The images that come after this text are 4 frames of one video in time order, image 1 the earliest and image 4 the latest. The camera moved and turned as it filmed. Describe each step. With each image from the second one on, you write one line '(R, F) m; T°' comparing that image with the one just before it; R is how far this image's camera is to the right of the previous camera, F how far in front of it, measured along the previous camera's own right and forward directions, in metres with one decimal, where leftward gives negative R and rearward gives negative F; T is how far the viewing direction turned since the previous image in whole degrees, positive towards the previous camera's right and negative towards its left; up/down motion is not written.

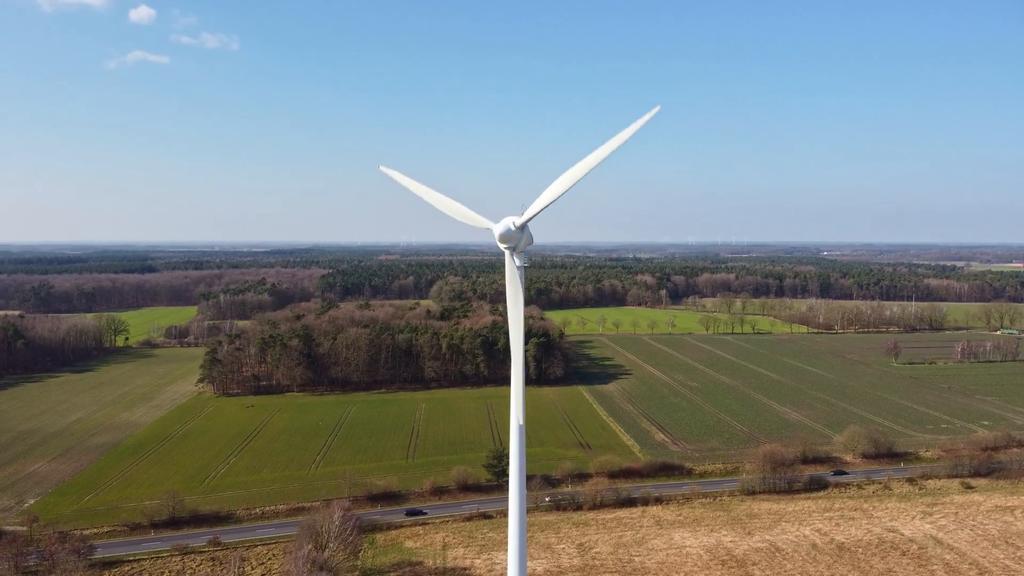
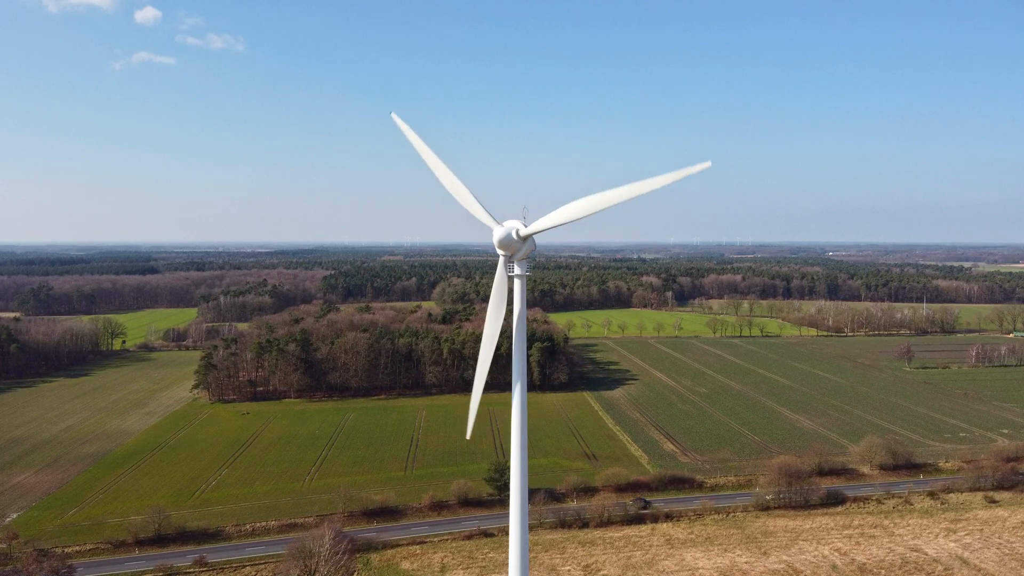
(0.0, +1.2) m; 0°
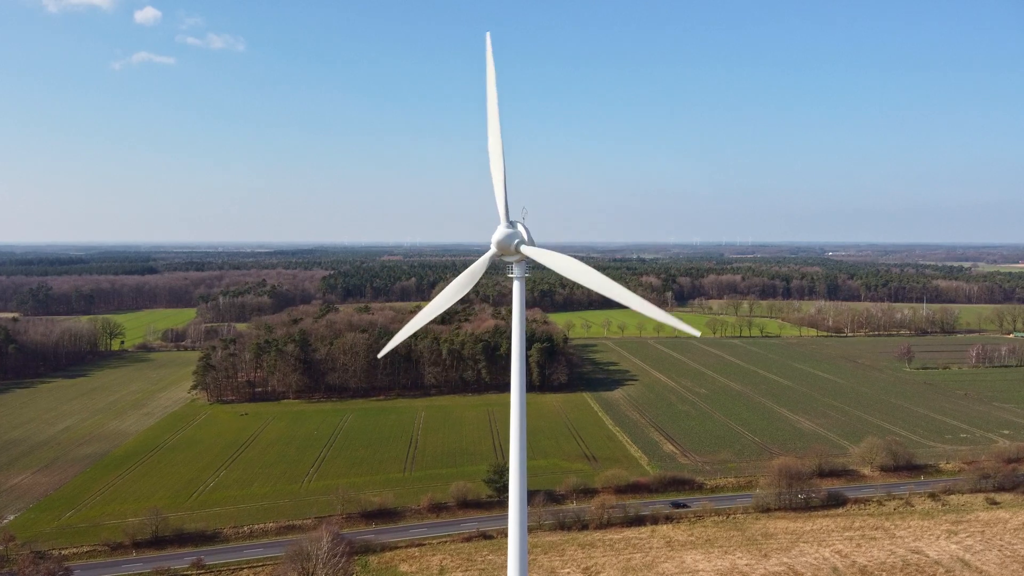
(0.0, +0.1) m; 0°
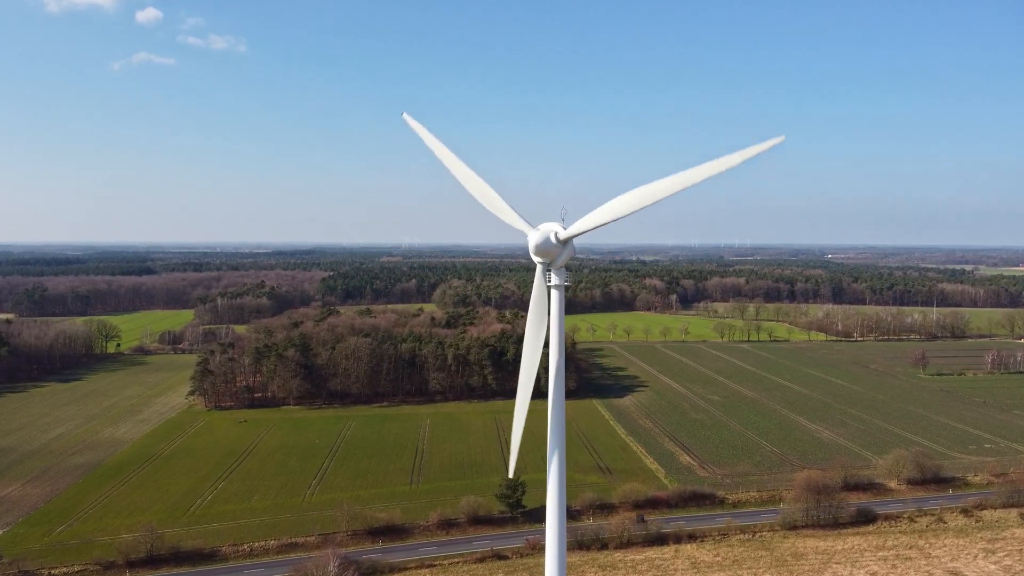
(-0.7, +1.3) m; 0°
